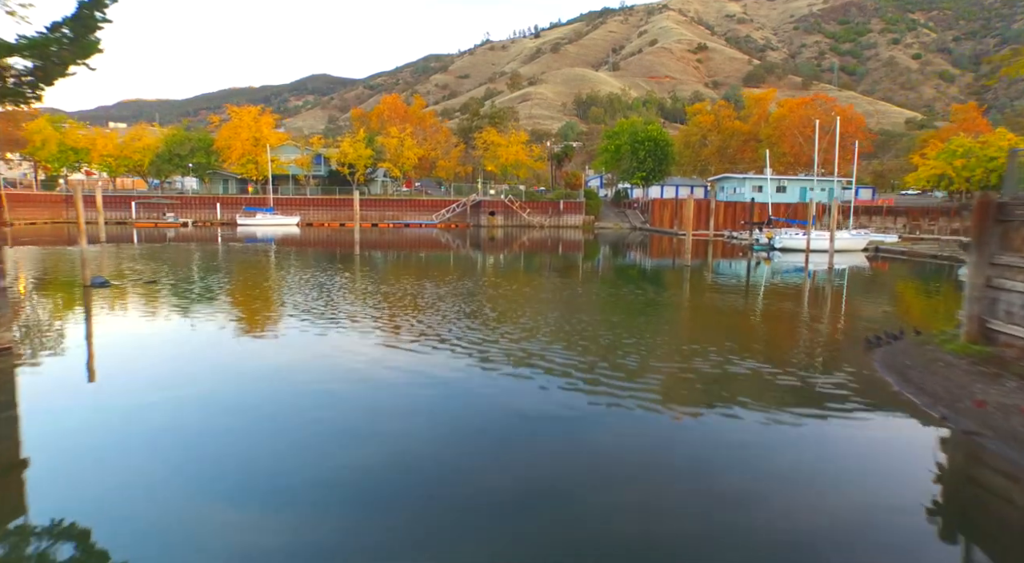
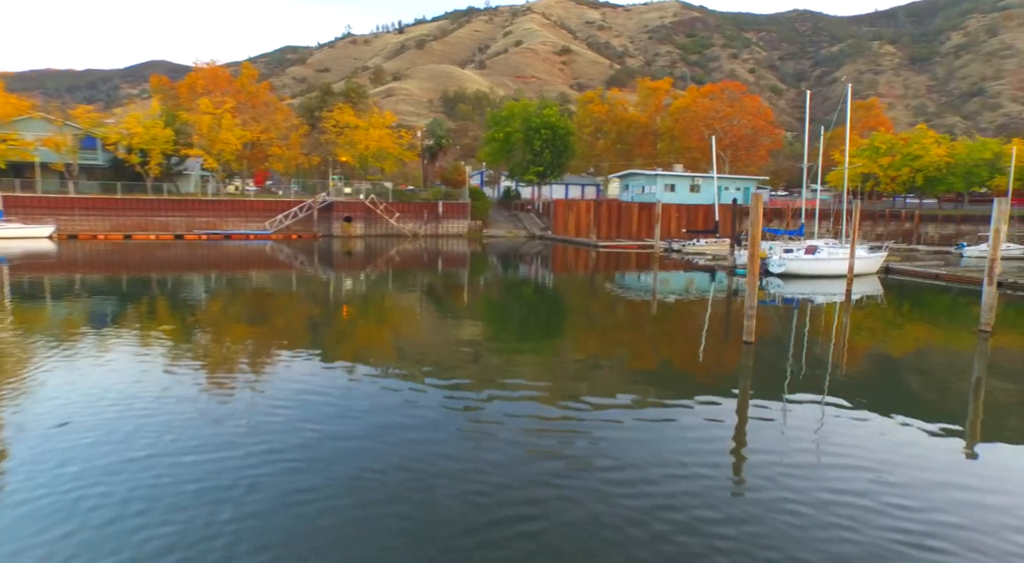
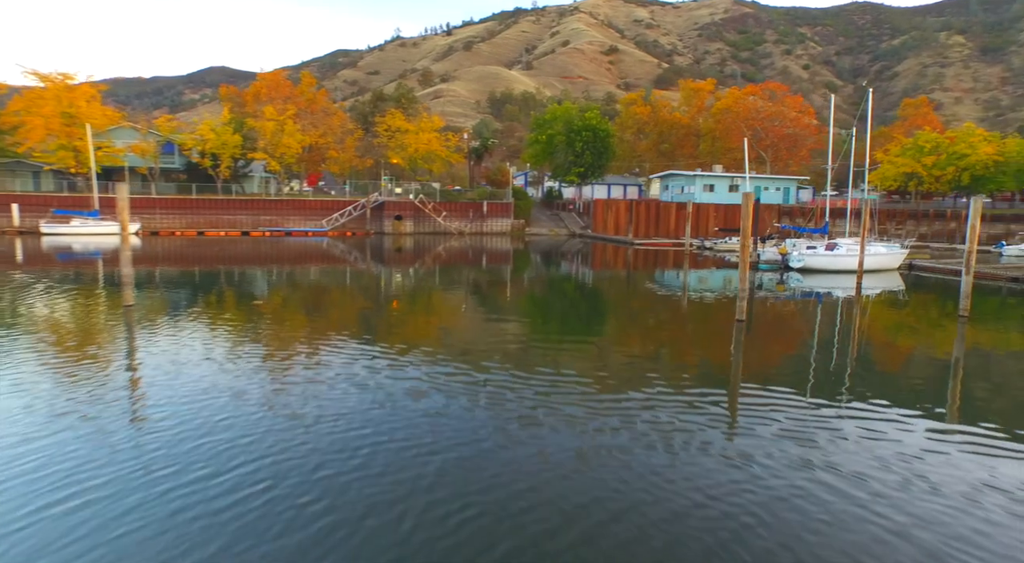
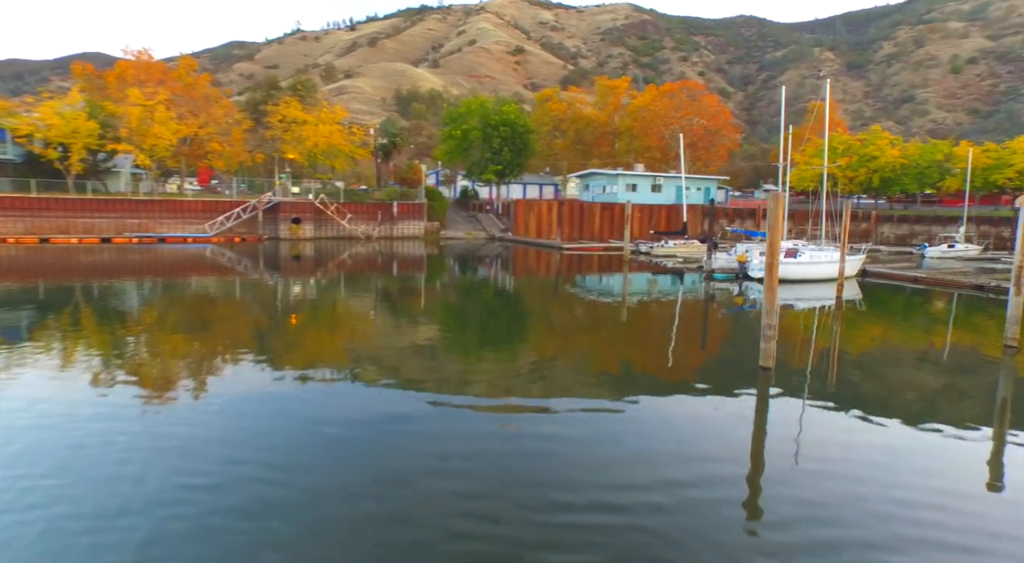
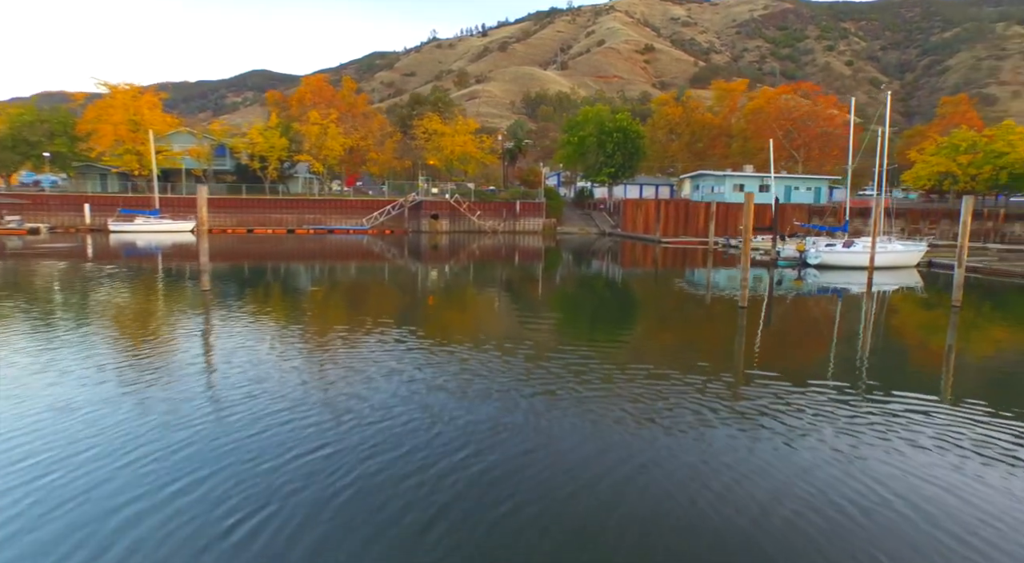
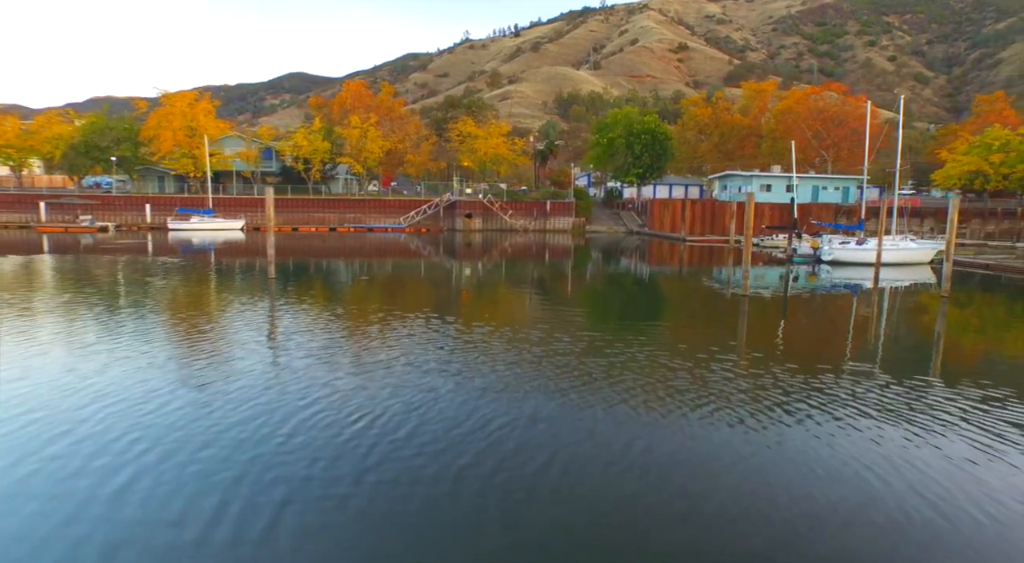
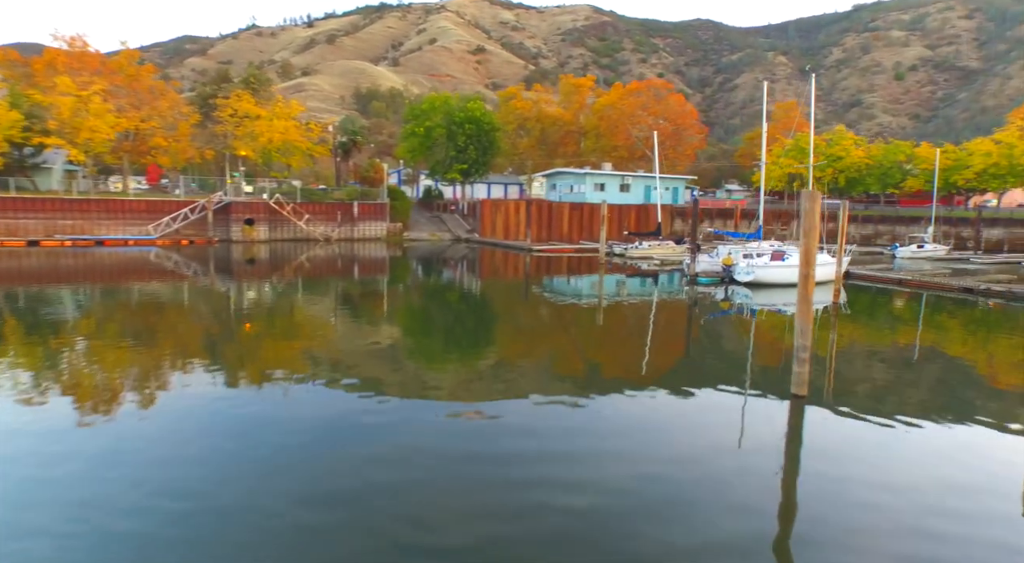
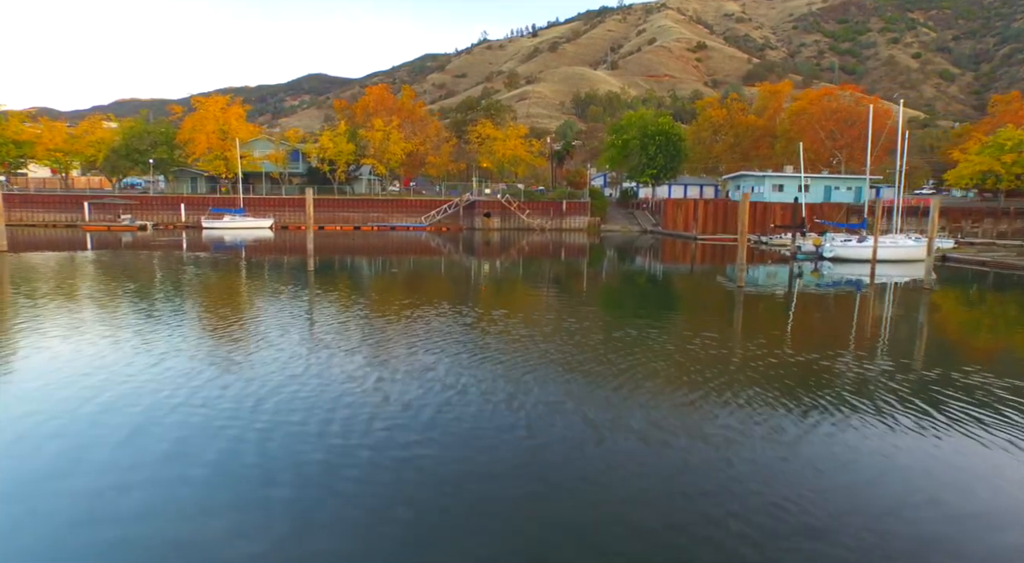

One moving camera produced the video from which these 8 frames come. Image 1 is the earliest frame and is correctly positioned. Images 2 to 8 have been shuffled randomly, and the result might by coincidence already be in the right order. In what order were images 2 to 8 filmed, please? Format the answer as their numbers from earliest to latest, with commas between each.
8, 6, 5, 3, 2, 4, 7
